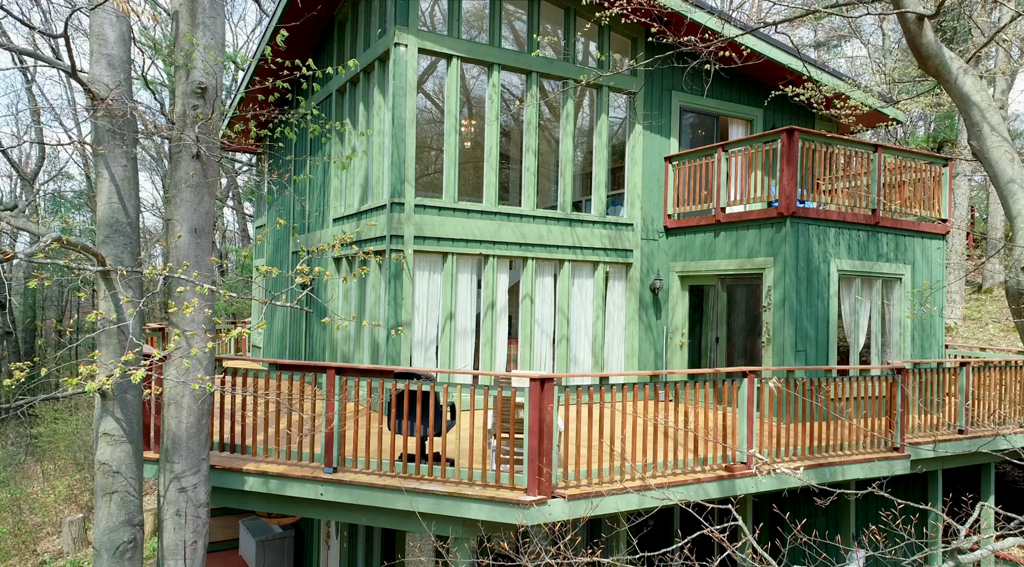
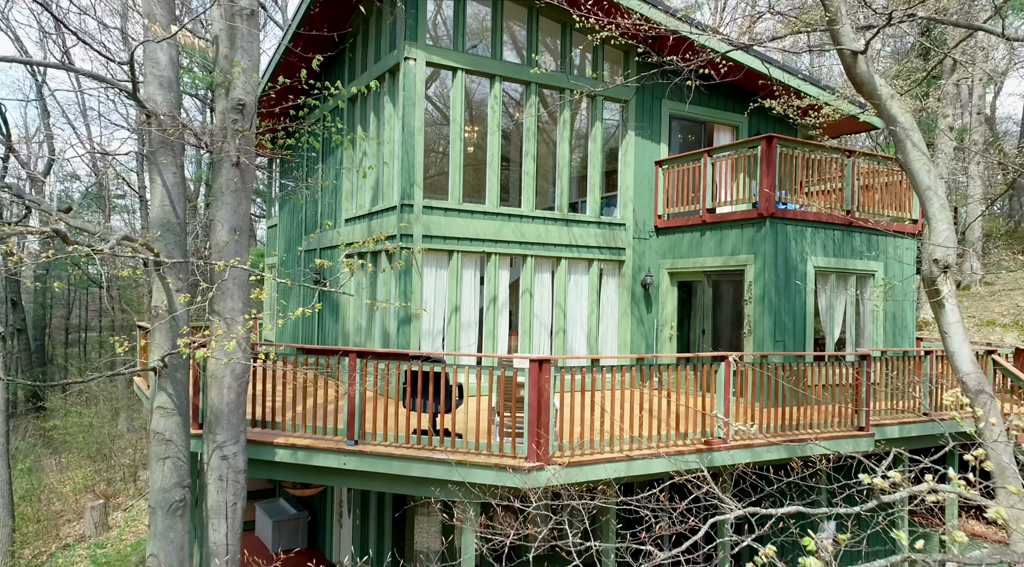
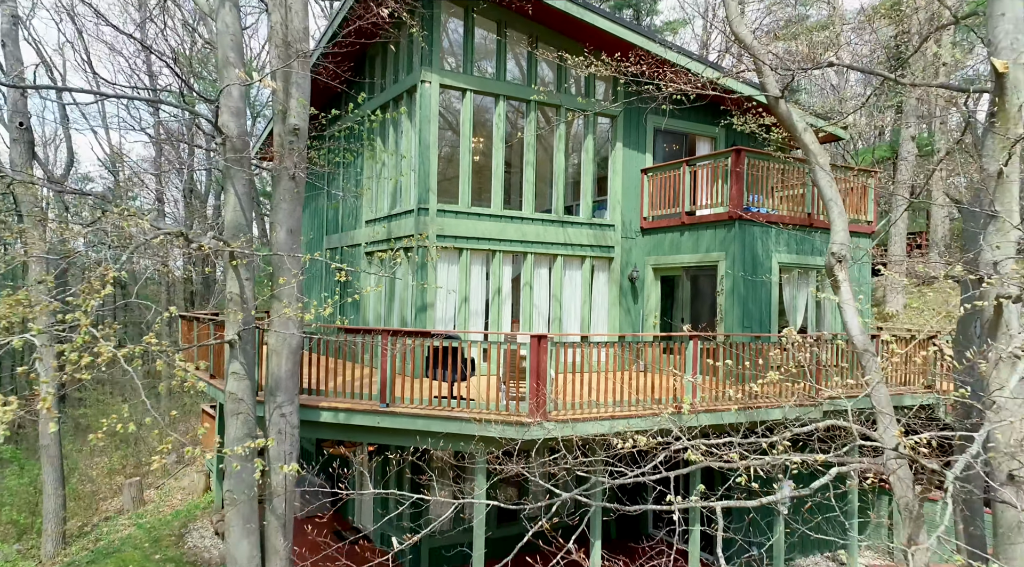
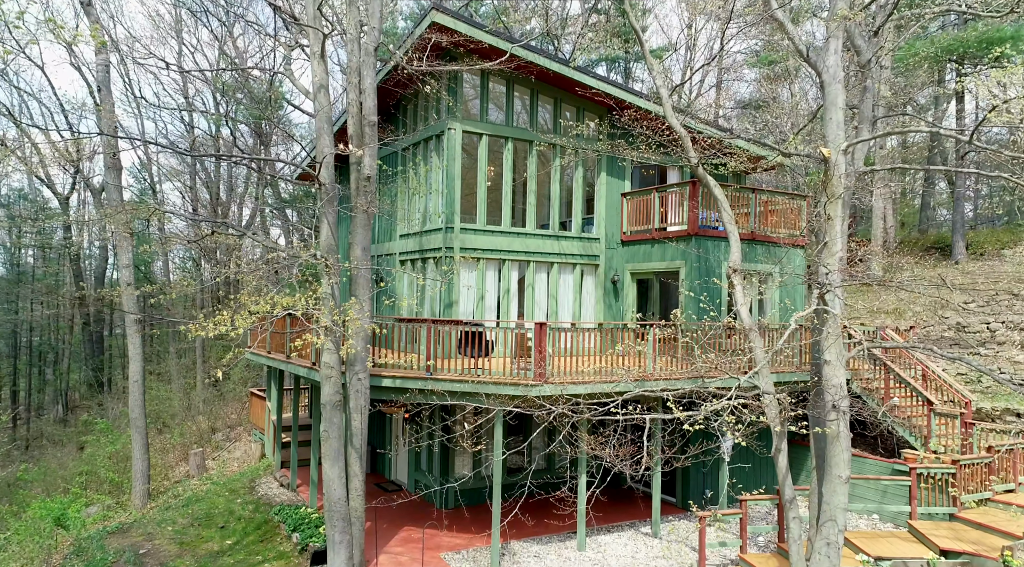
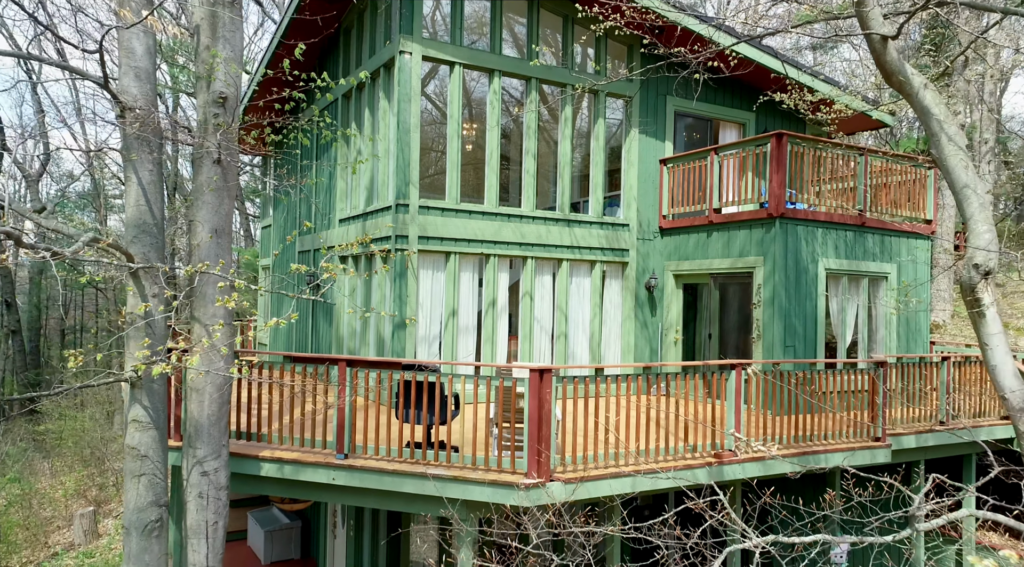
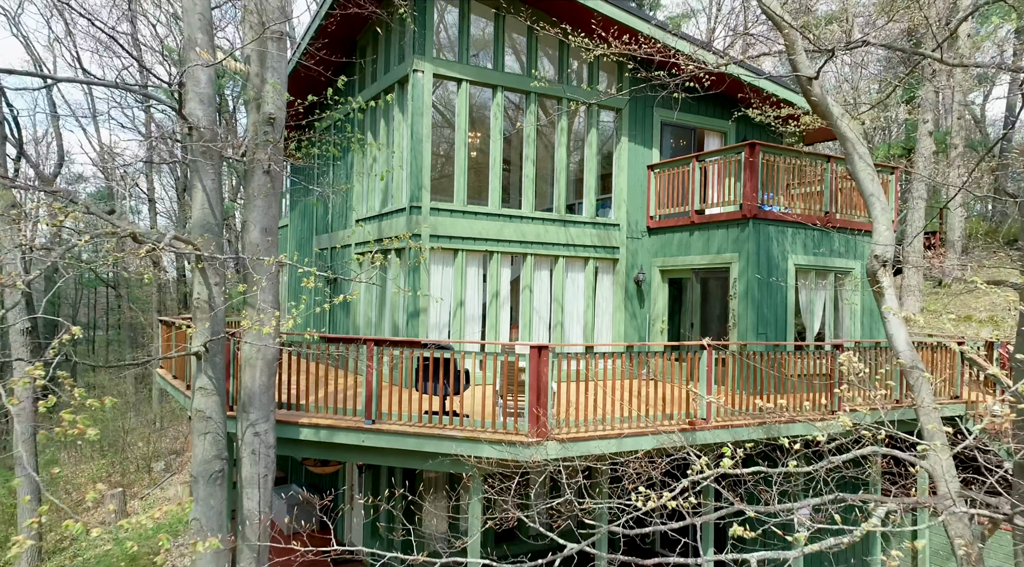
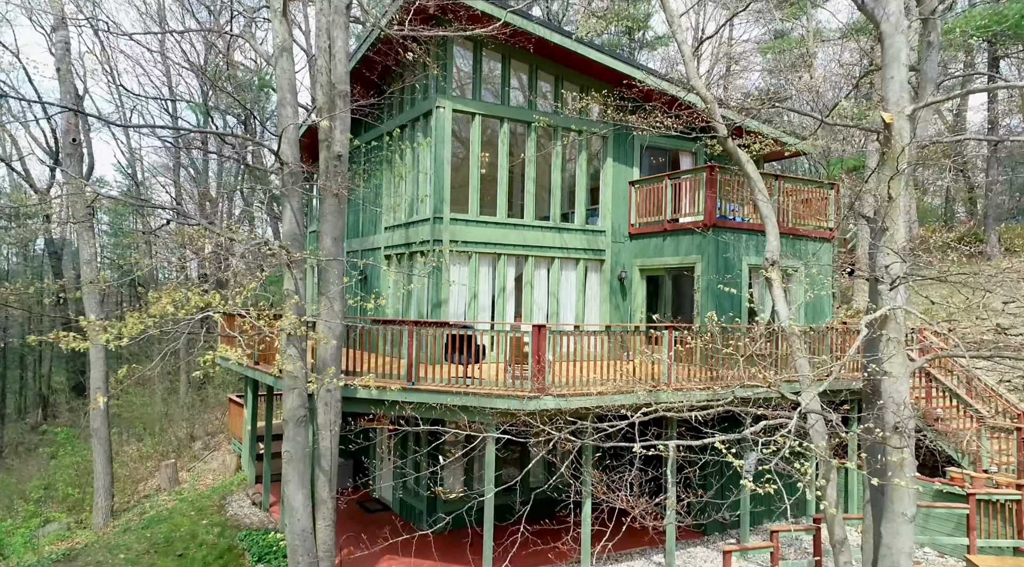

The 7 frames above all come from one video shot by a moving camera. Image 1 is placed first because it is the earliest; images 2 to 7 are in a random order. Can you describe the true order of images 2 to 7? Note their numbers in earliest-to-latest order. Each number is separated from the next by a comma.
5, 2, 6, 3, 7, 4
